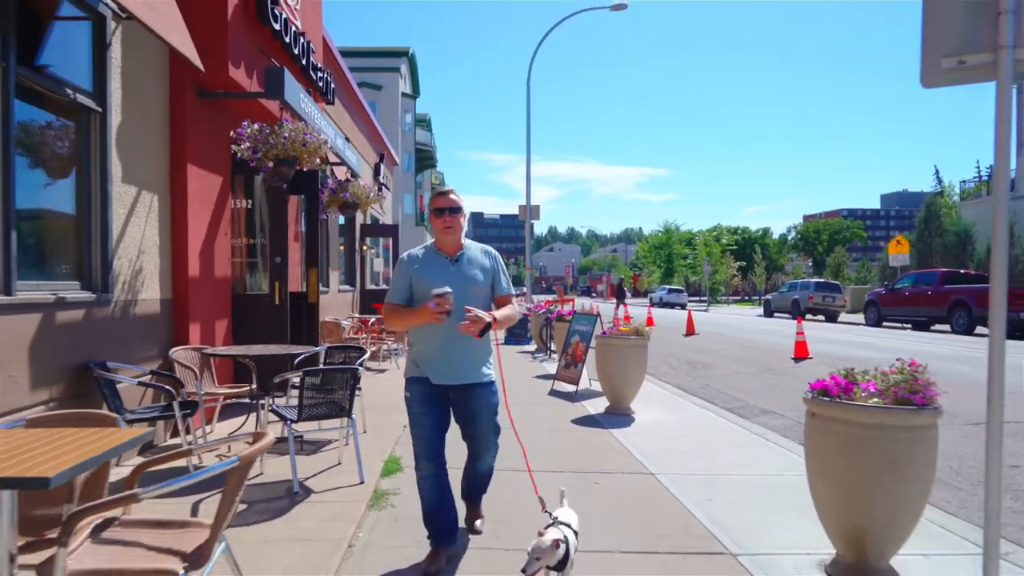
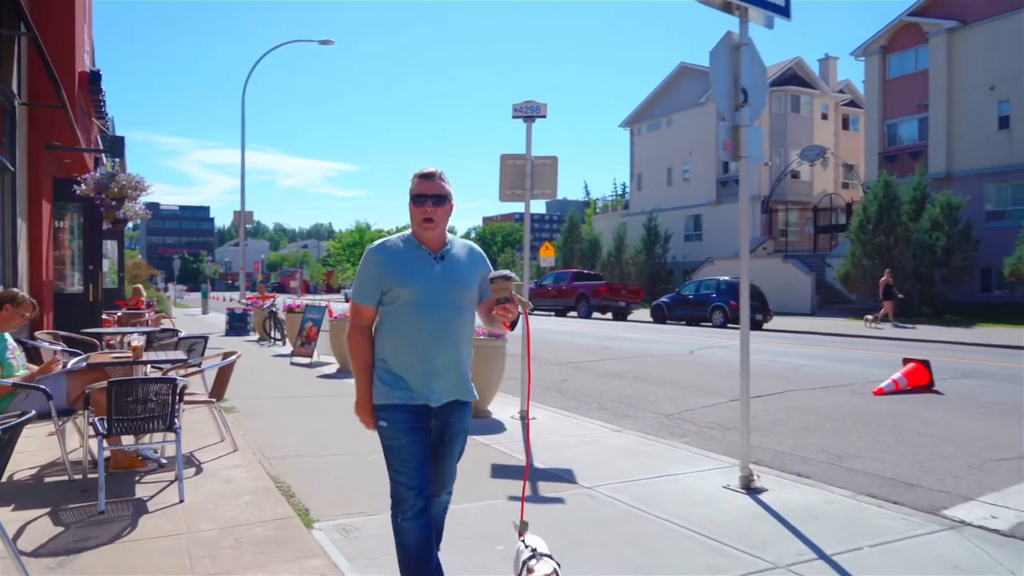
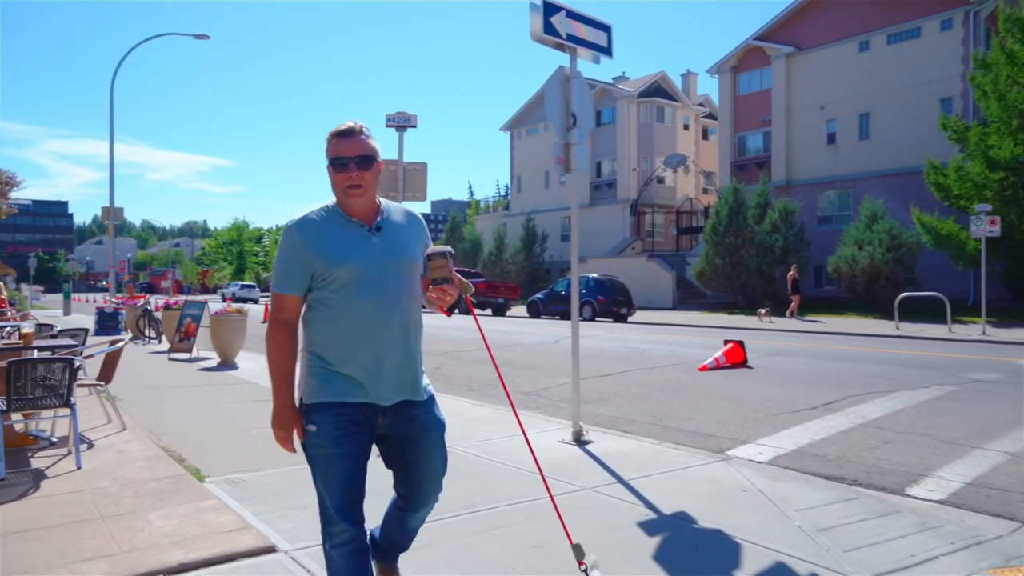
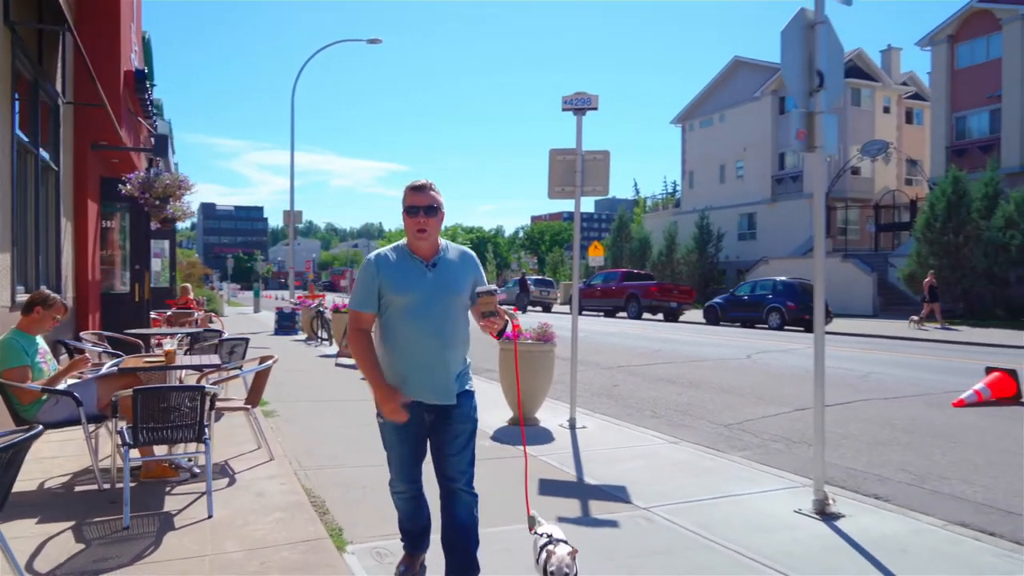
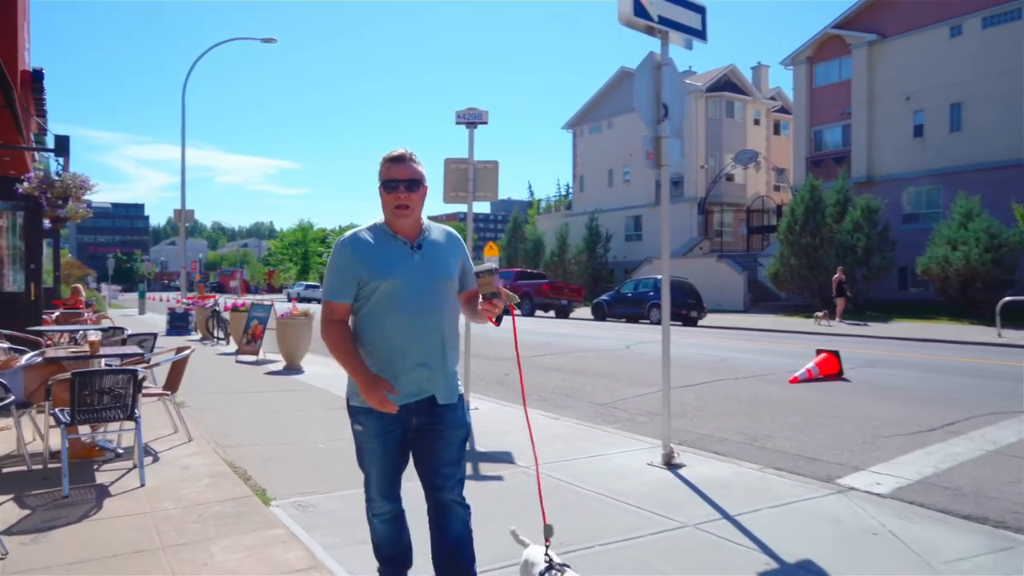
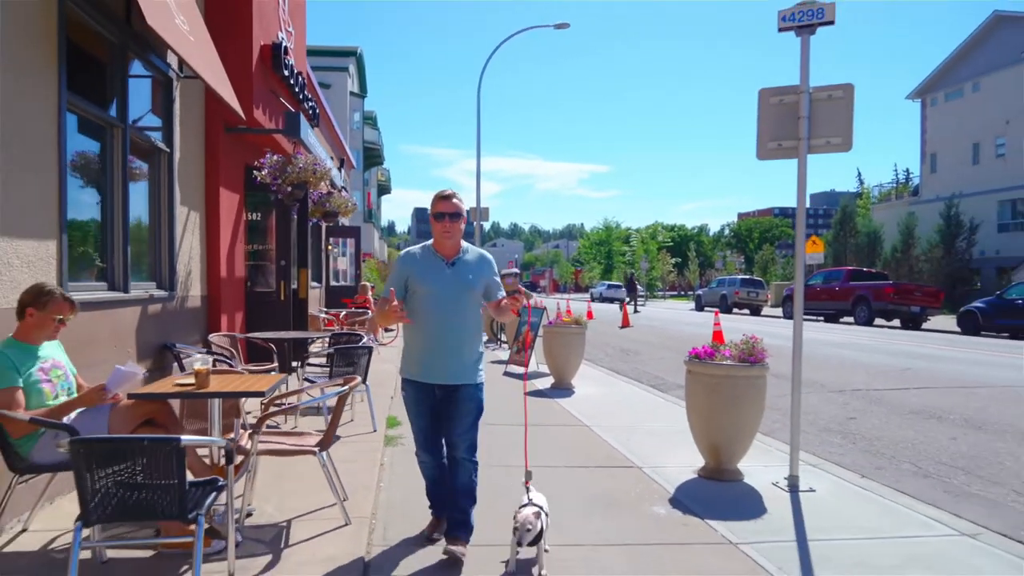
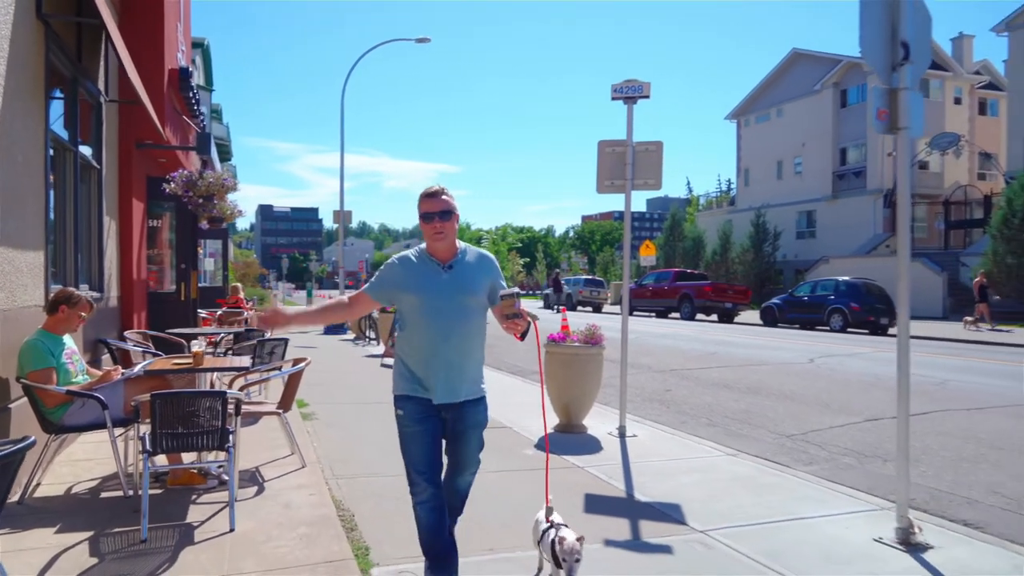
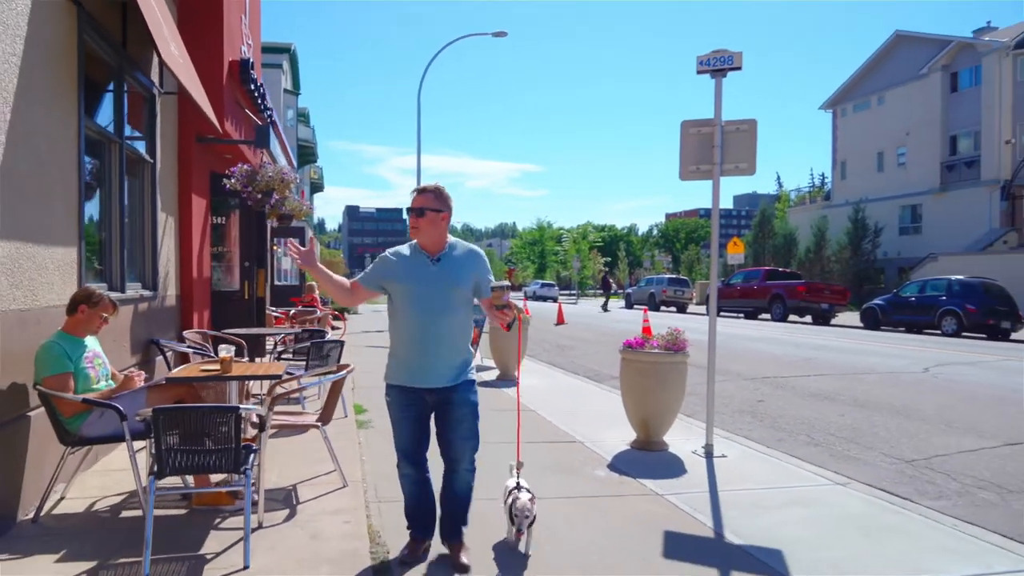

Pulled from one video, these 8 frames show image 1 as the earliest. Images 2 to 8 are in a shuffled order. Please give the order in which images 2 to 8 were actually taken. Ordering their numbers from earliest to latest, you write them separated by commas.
6, 8, 7, 4, 2, 5, 3
